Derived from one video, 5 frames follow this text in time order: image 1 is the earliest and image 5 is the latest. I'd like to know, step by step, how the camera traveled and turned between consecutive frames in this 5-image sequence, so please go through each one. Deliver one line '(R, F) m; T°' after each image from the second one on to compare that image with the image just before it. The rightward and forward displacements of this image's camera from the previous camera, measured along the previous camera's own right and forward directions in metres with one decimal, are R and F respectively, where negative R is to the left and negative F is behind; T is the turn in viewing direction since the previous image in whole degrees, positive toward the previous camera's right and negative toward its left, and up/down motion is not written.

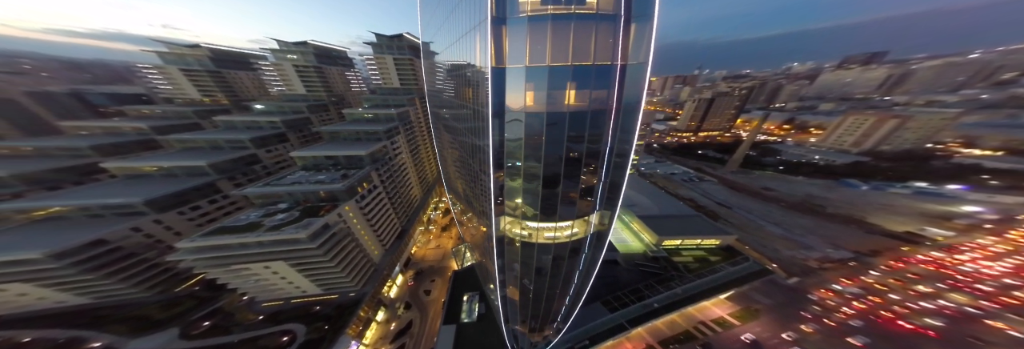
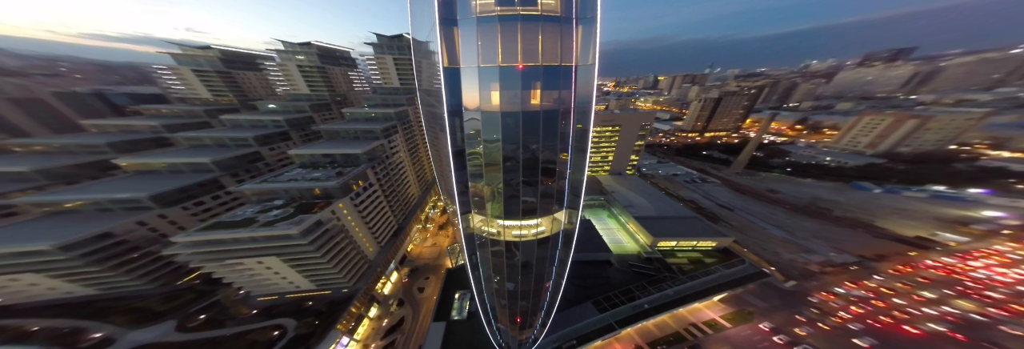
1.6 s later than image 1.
(+1.1, -0.1) m; -1°
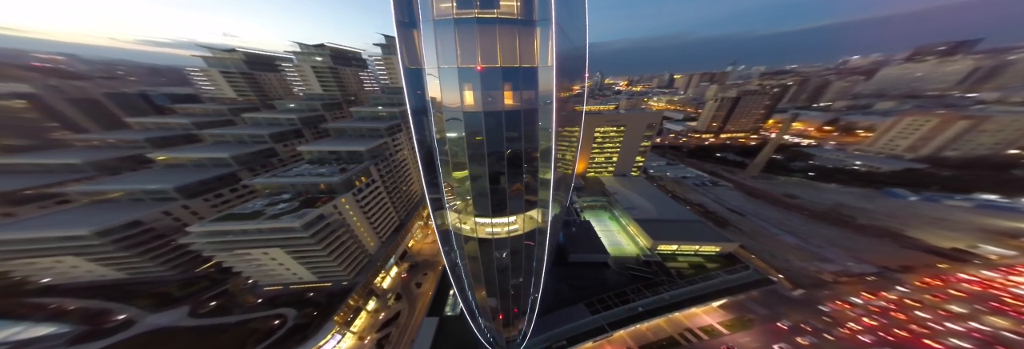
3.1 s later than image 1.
(+1.2, -0.1) m; -2°
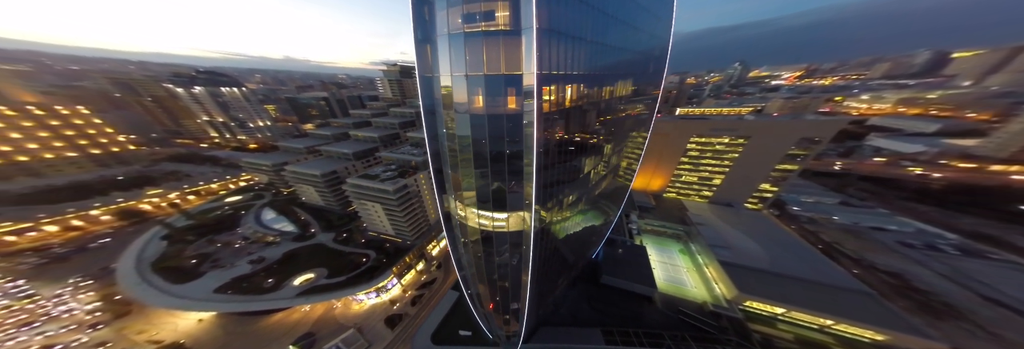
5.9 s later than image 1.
(+3.2, +0.2) m; -20°
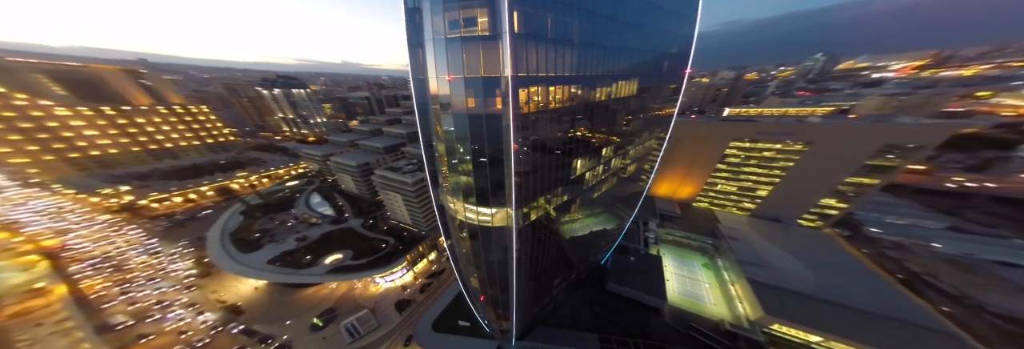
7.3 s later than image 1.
(+1.3, -0.1) m; -6°
